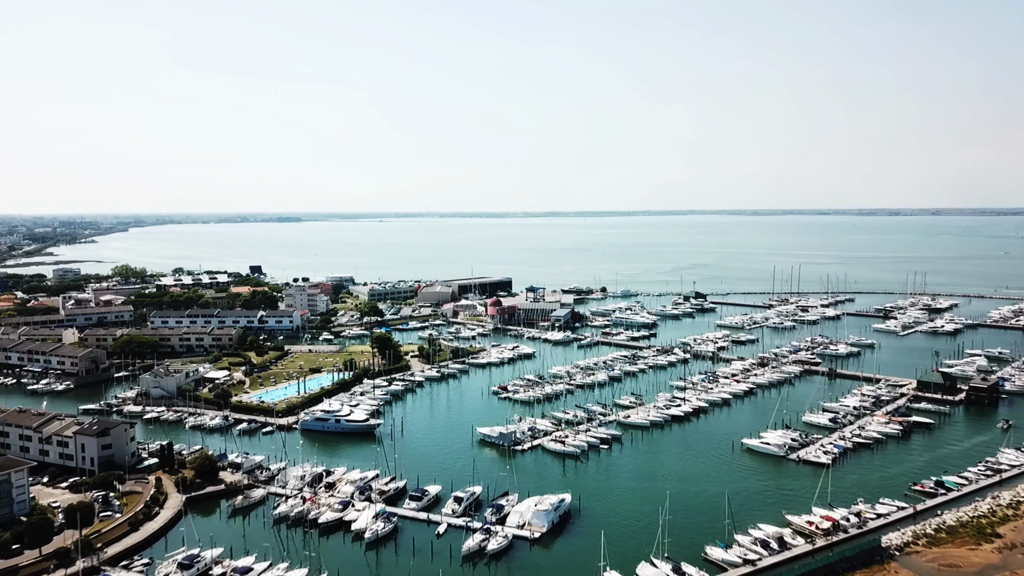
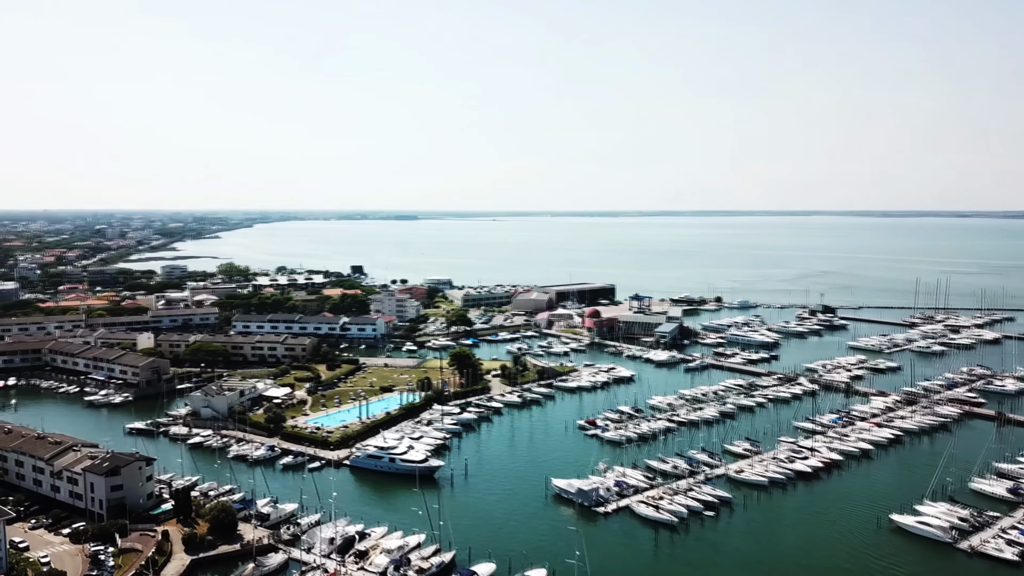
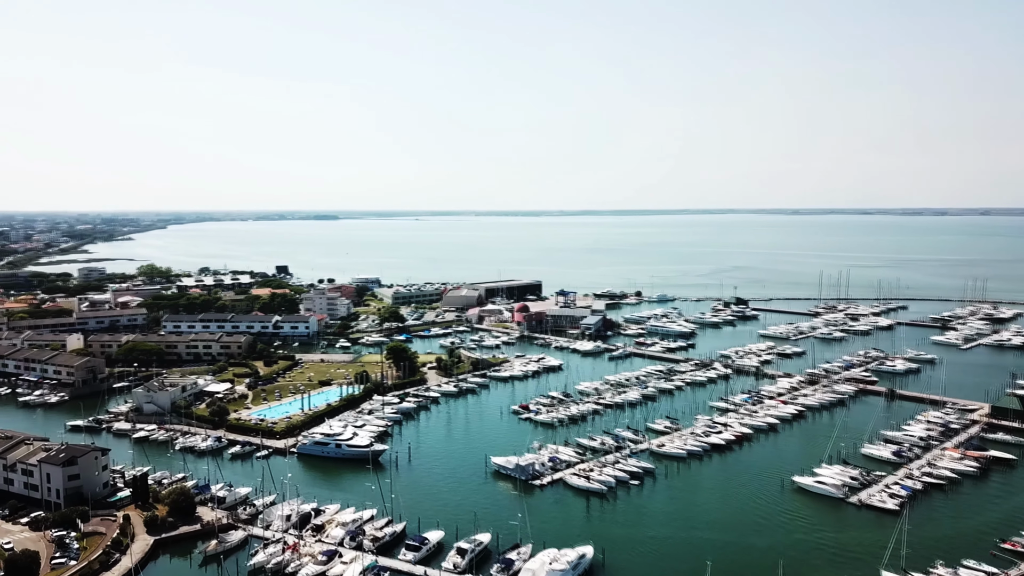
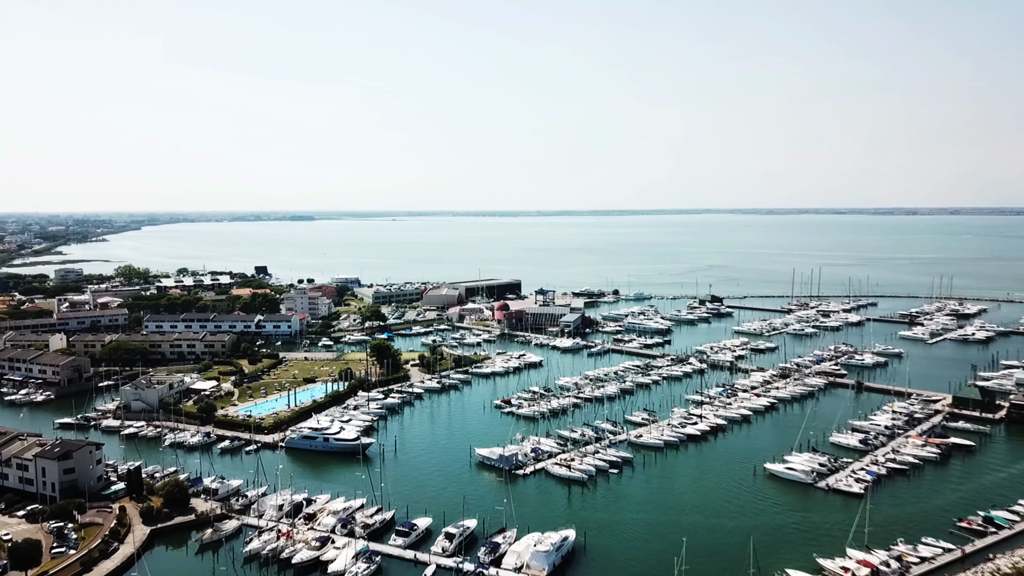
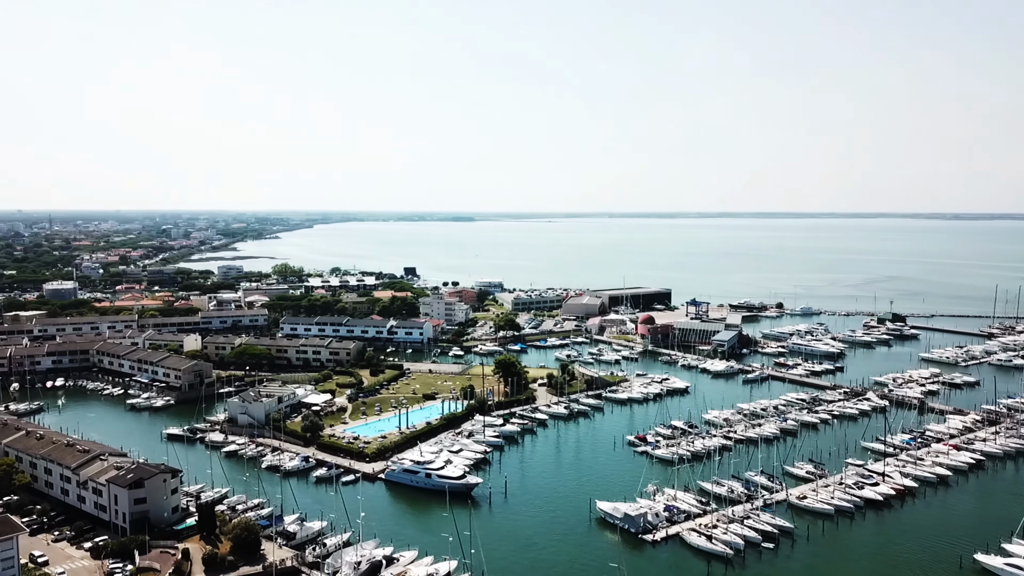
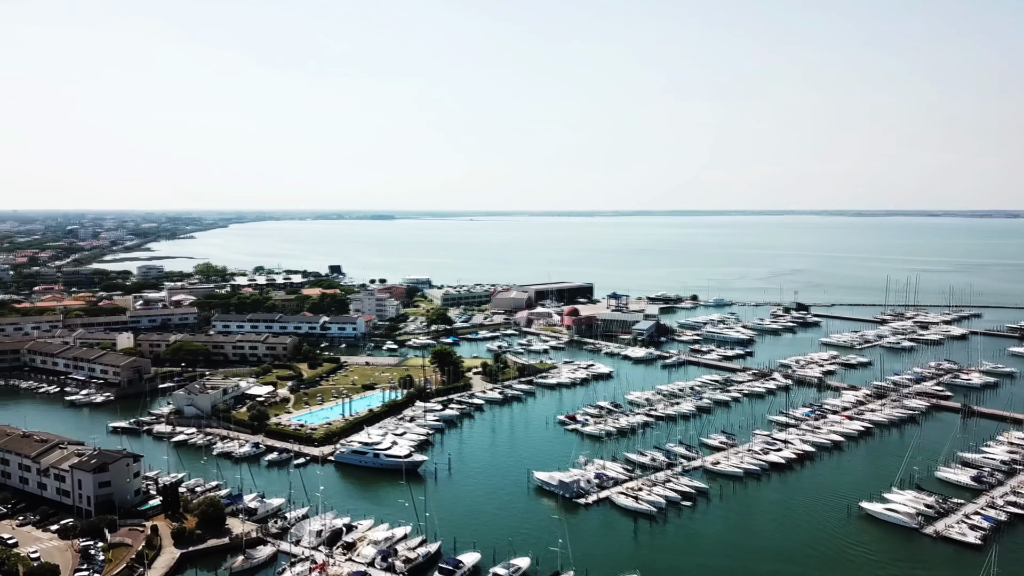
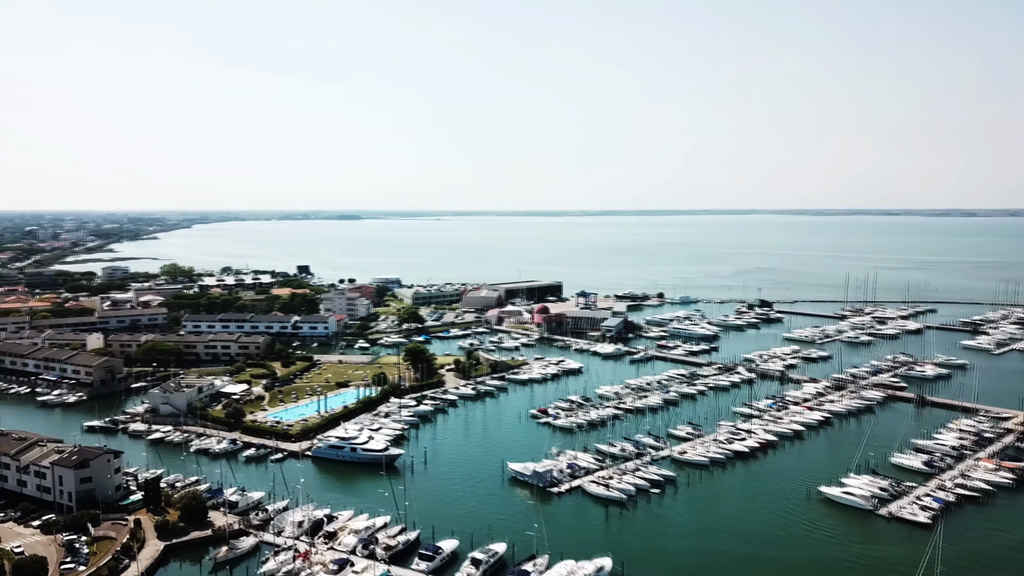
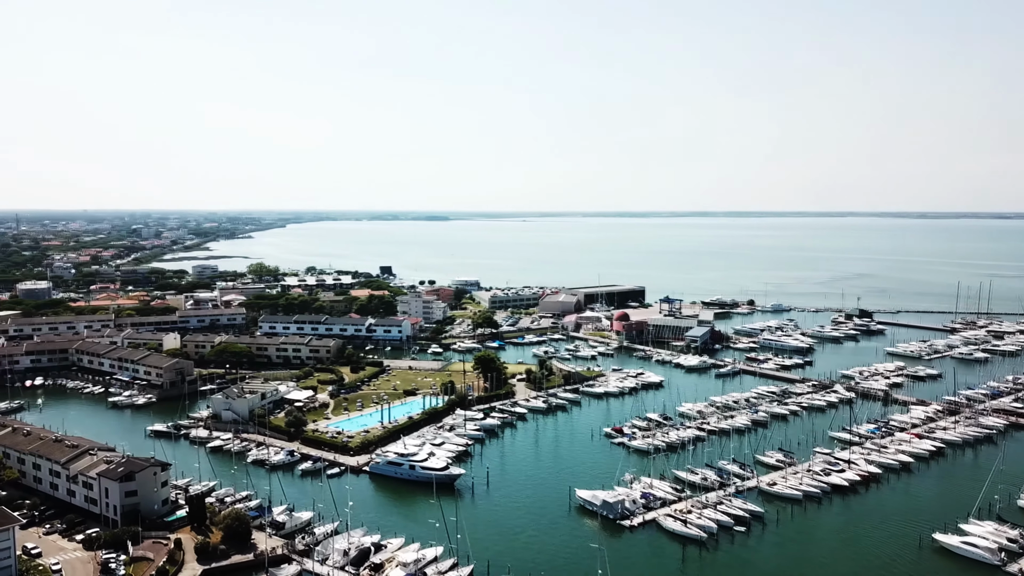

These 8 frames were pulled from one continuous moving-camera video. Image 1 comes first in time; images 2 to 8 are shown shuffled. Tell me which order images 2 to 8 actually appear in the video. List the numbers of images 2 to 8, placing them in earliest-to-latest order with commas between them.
4, 3, 7, 6, 2, 8, 5
